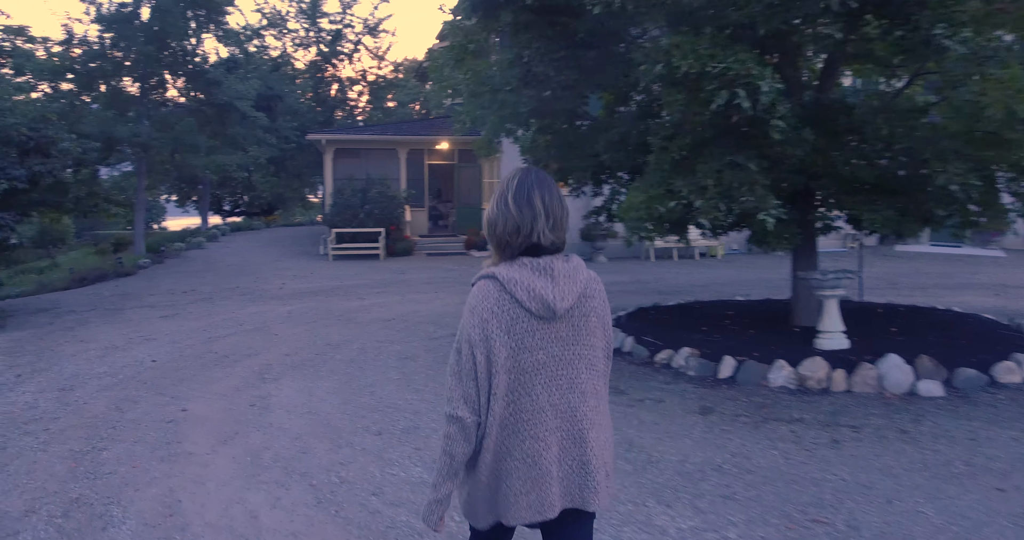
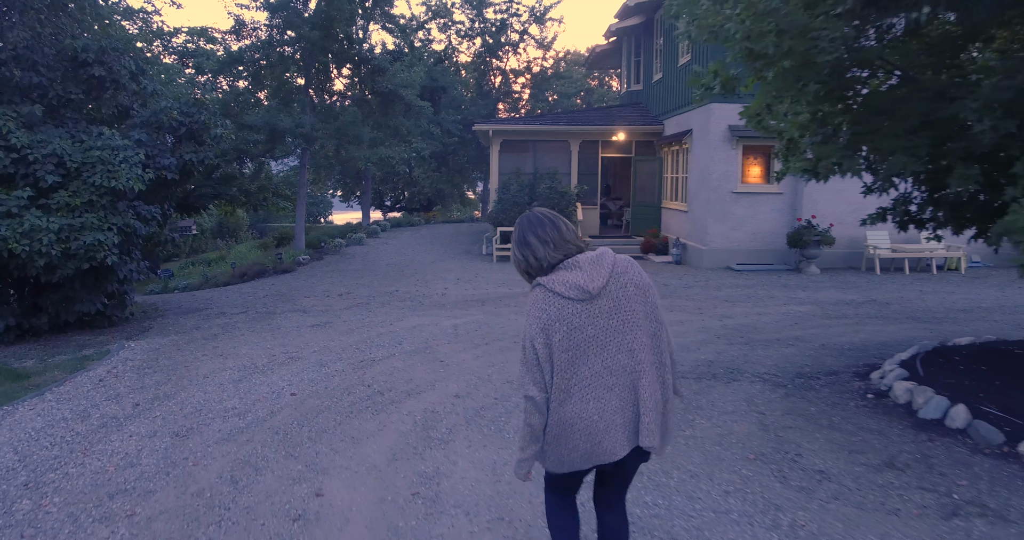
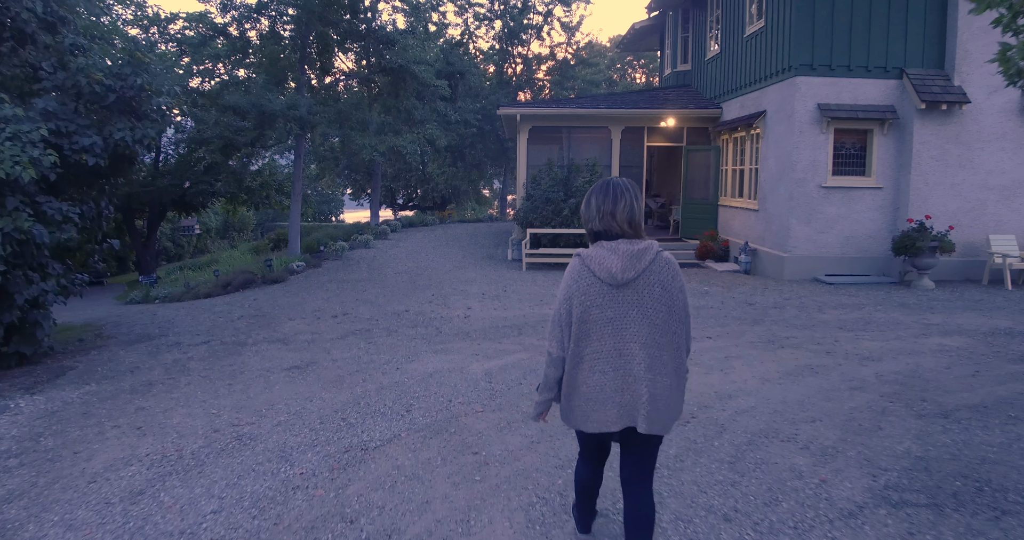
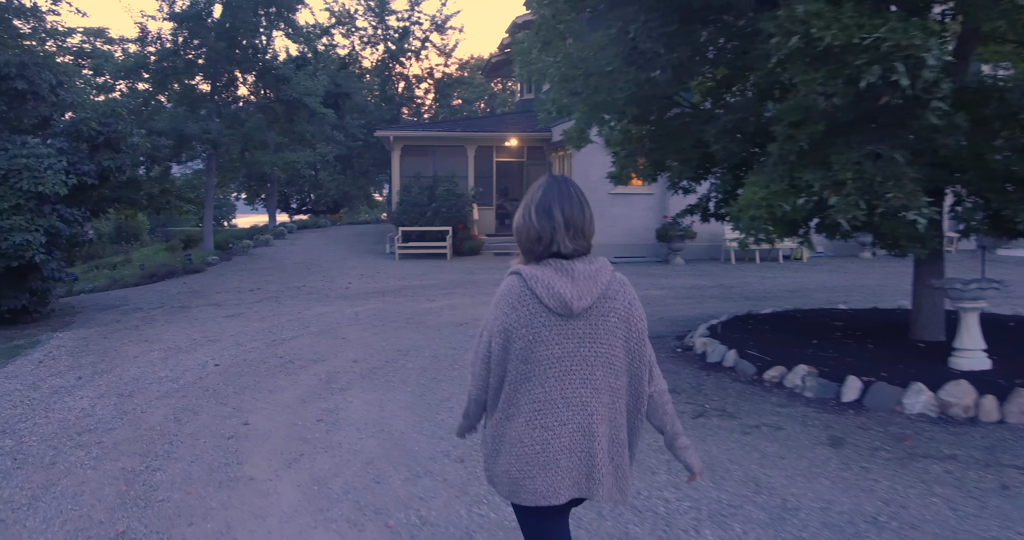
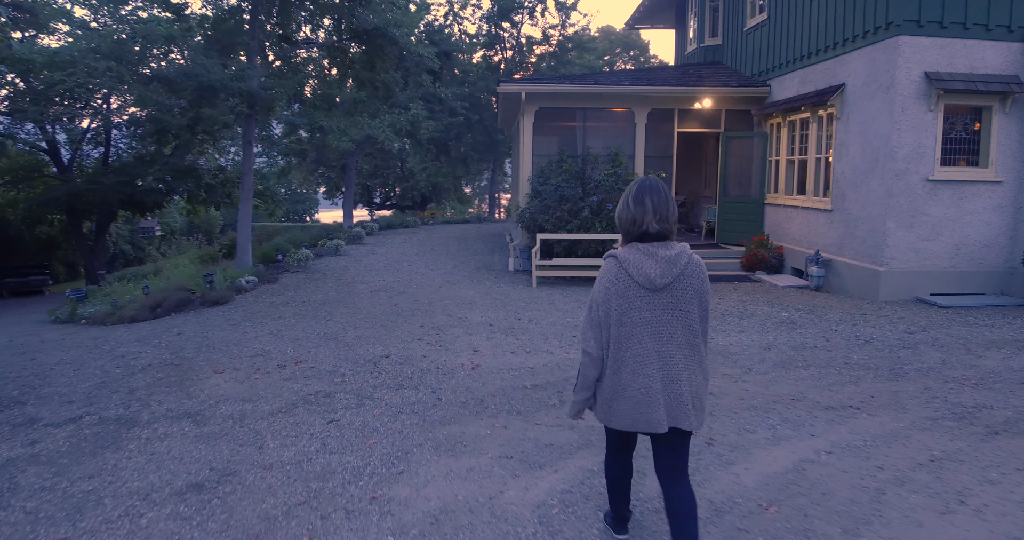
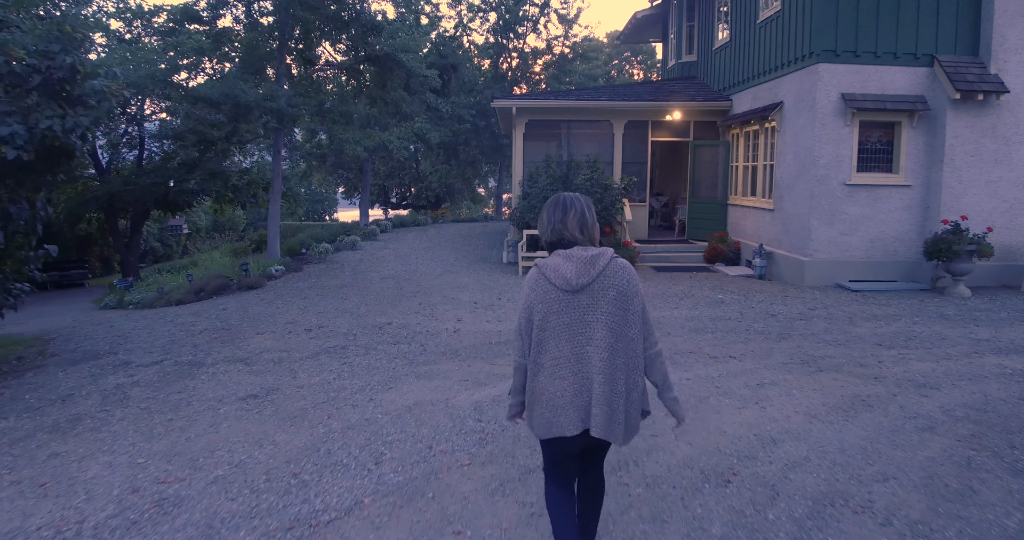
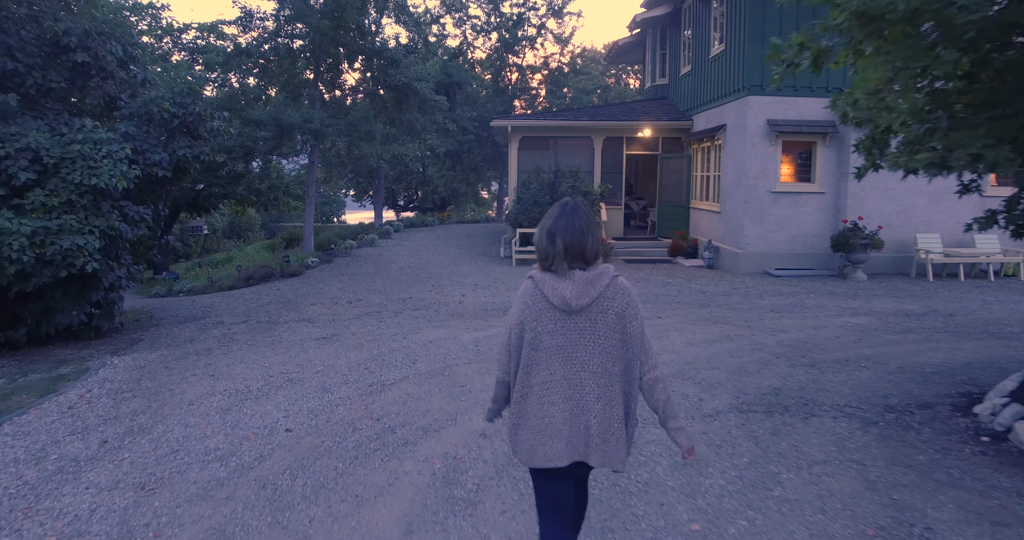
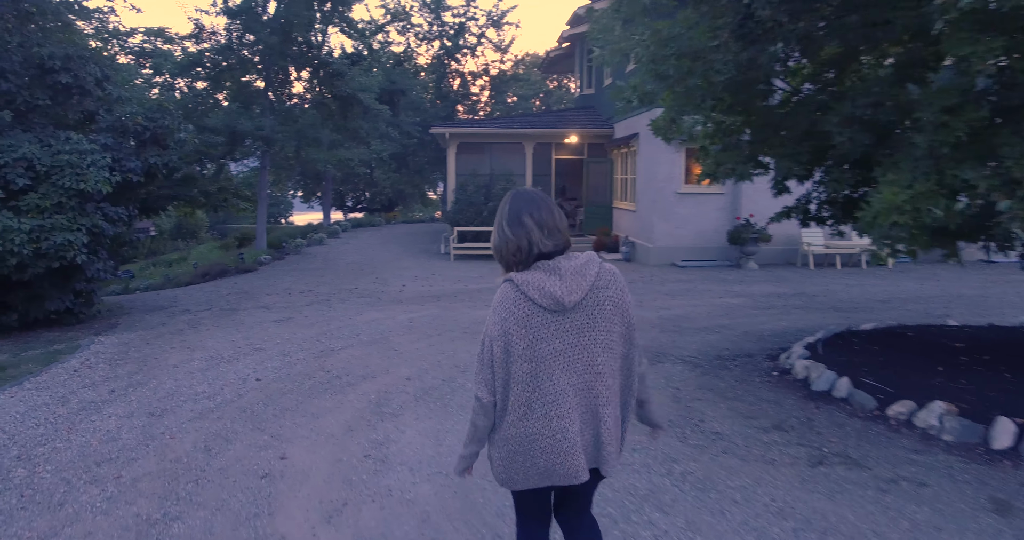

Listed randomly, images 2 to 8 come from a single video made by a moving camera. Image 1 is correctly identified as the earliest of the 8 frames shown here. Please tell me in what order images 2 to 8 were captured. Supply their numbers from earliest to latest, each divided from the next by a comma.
4, 8, 2, 7, 3, 6, 5
